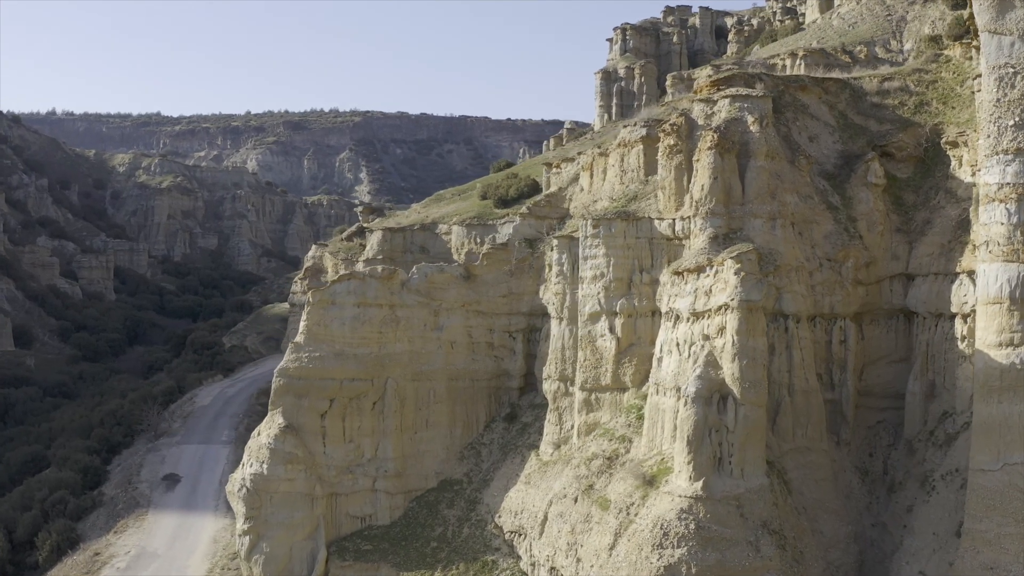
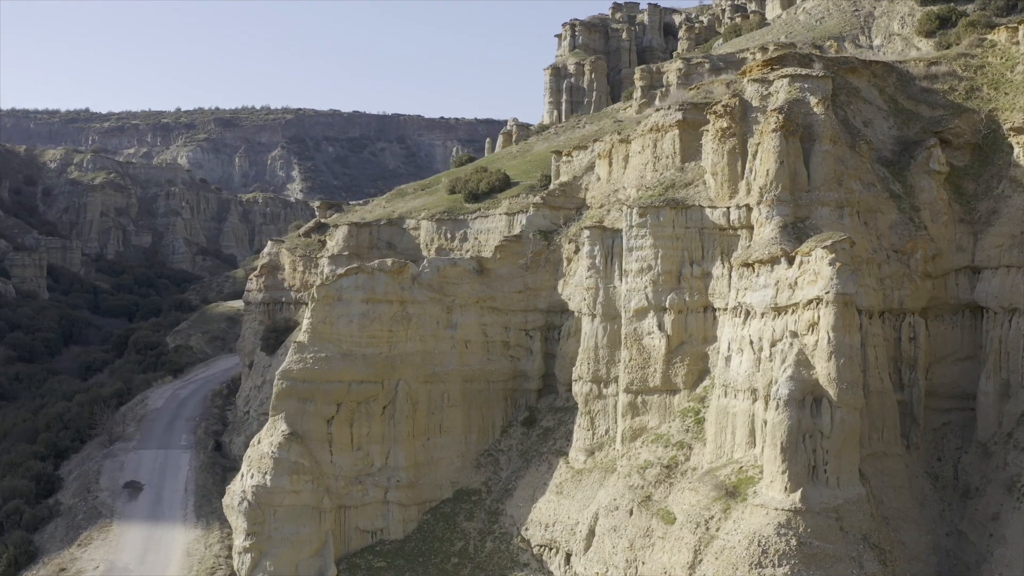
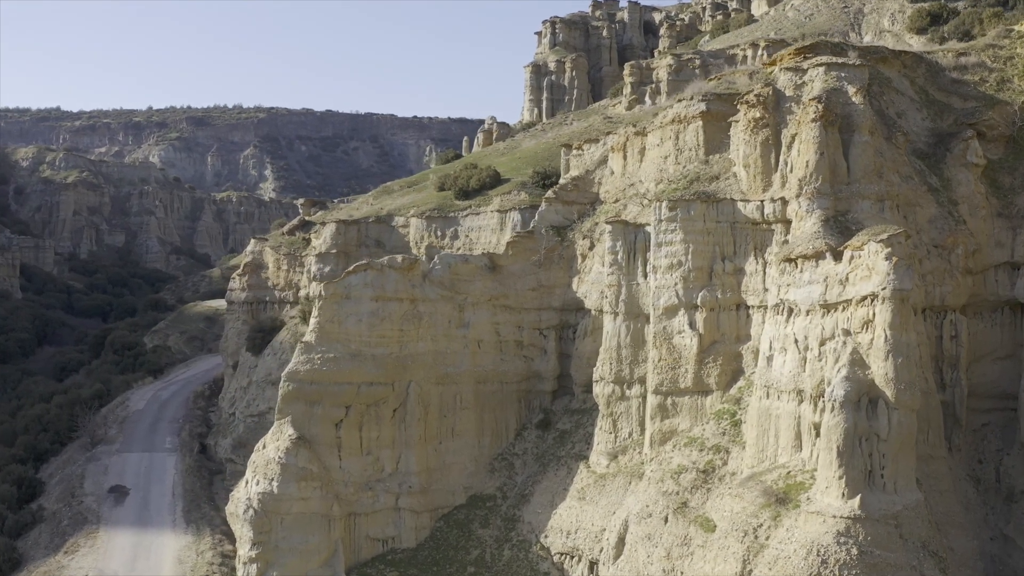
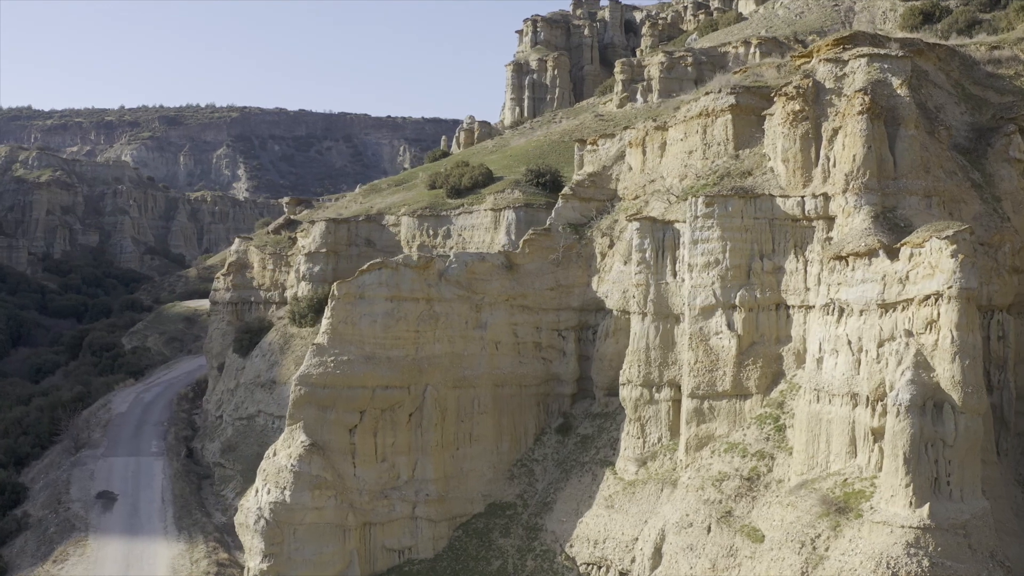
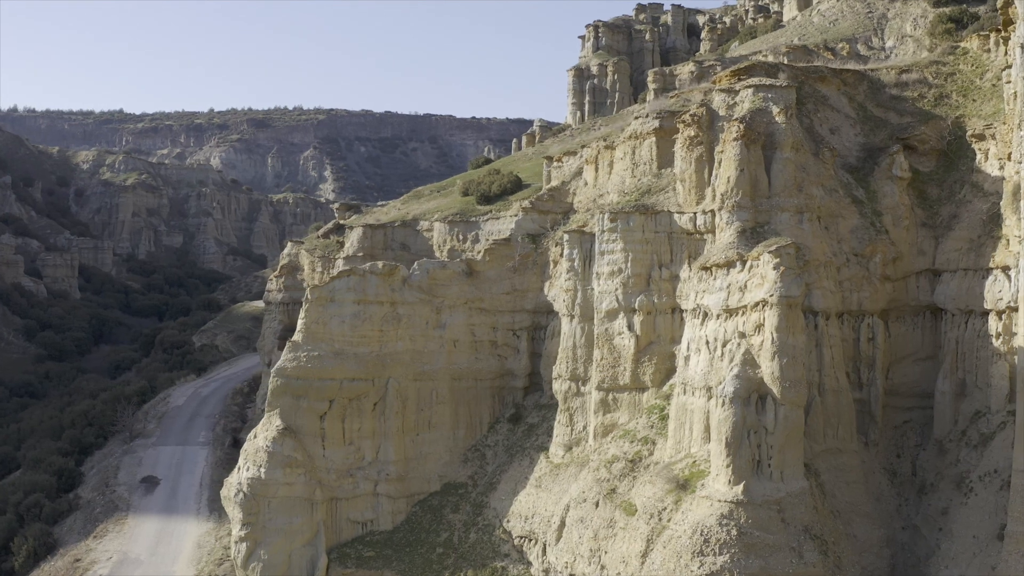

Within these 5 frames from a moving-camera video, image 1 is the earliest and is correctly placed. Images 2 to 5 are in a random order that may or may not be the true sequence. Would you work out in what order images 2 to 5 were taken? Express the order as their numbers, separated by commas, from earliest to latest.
5, 2, 3, 4
